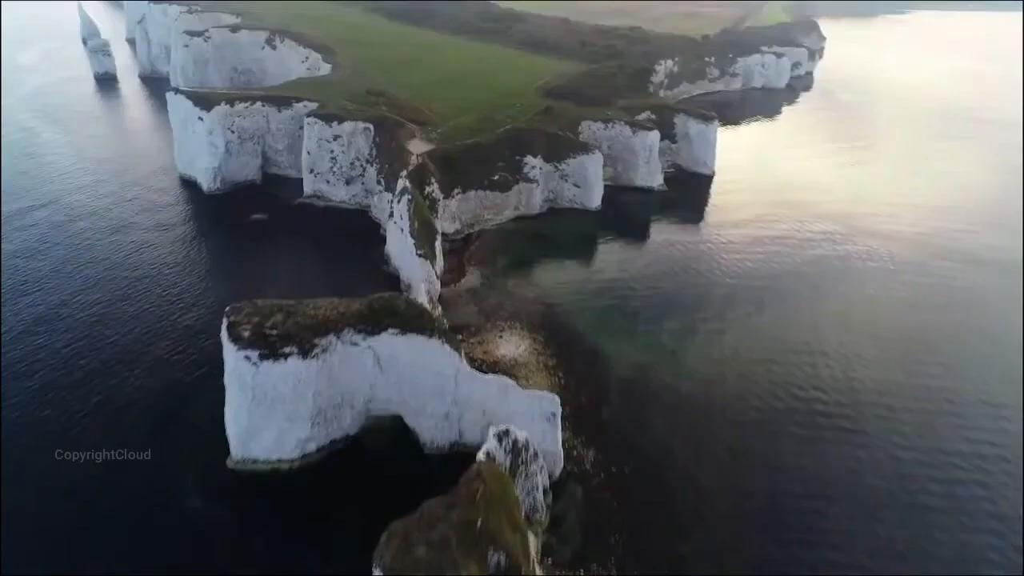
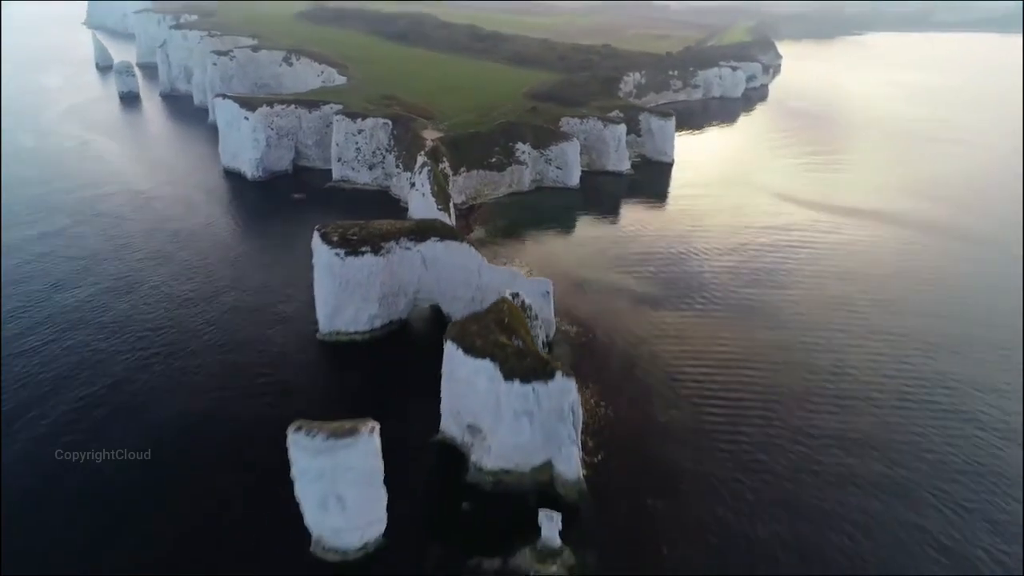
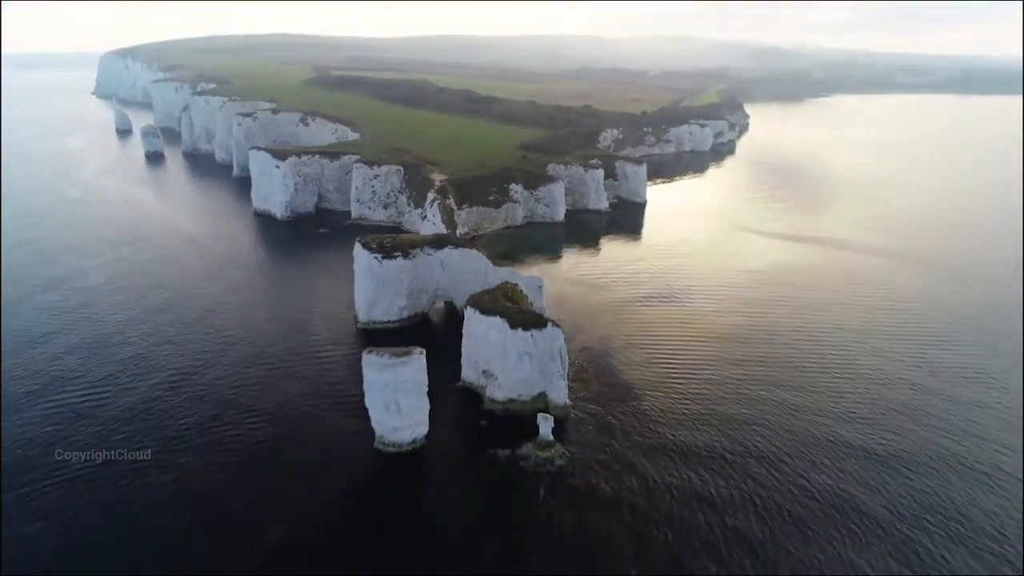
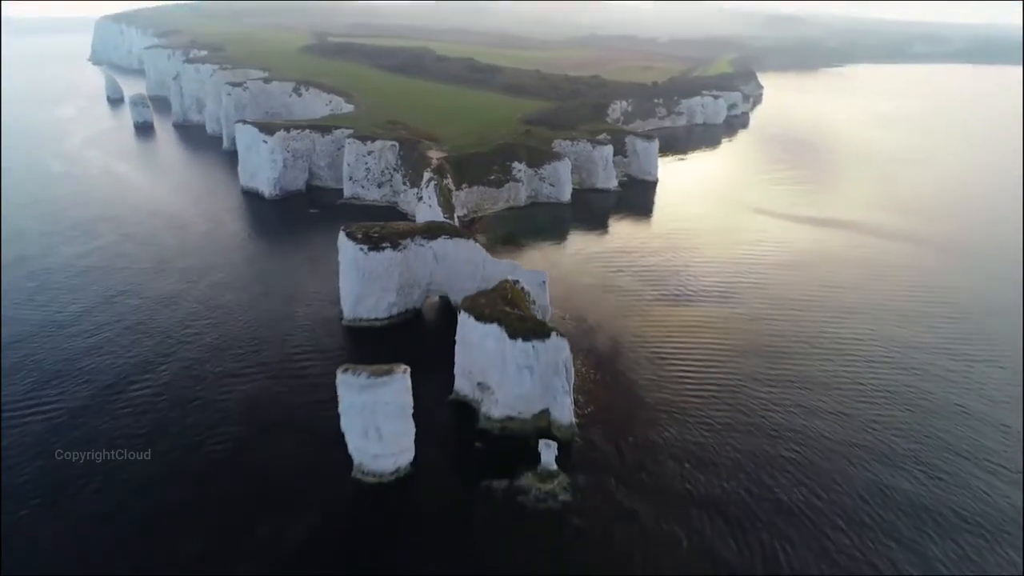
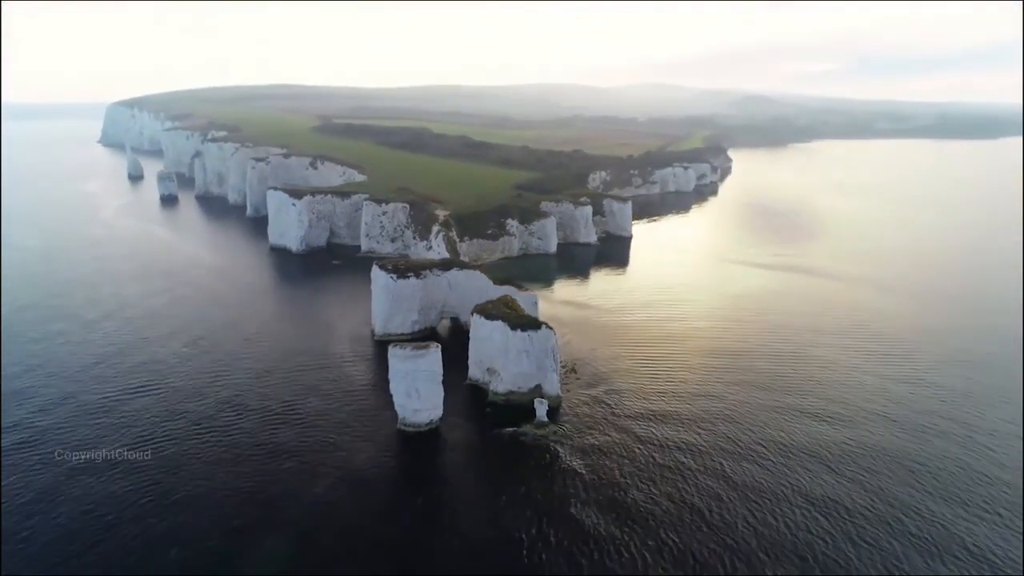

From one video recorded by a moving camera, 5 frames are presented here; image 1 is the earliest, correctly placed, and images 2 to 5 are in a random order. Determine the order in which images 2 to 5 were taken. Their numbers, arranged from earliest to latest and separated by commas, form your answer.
2, 4, 3, 5
